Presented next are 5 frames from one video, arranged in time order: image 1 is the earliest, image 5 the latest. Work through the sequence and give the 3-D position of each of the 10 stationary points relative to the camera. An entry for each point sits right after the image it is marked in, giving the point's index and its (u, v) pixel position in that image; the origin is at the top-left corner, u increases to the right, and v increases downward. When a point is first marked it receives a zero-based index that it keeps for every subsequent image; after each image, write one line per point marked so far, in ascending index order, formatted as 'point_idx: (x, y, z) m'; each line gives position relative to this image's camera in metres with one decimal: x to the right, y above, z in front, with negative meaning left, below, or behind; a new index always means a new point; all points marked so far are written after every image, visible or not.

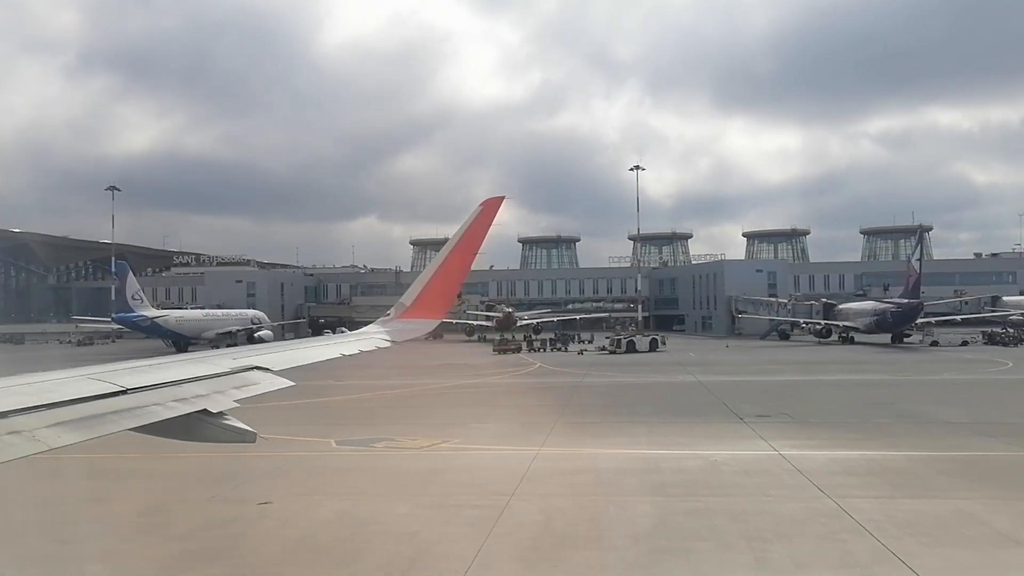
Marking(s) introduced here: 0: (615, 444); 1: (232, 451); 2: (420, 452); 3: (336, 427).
0: (+2.3, -3.5, +15.8) m
1: (-6.1, -3.6, +15.7) m
2: (-1.8, -3.5, +14.9) m
3: (-4.6, -3.7, +19.0) m
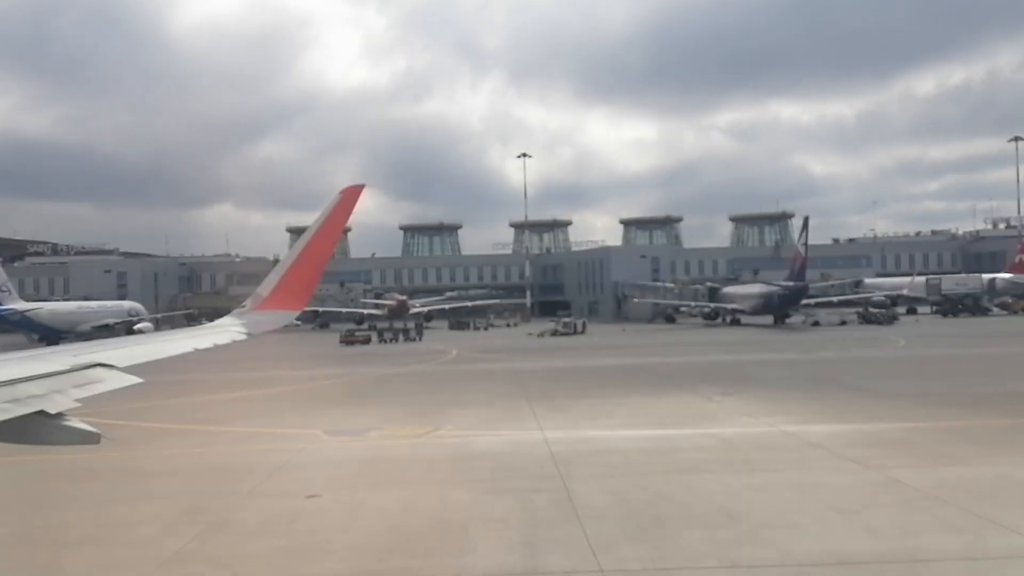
0: (+2.2, -3.1, +16.0) m
1: (-6.0, -3.3, +14.2) m
2: (-1.7, -3.1, +14.3) m
3: (-5.2, -3.3, +17.8) m
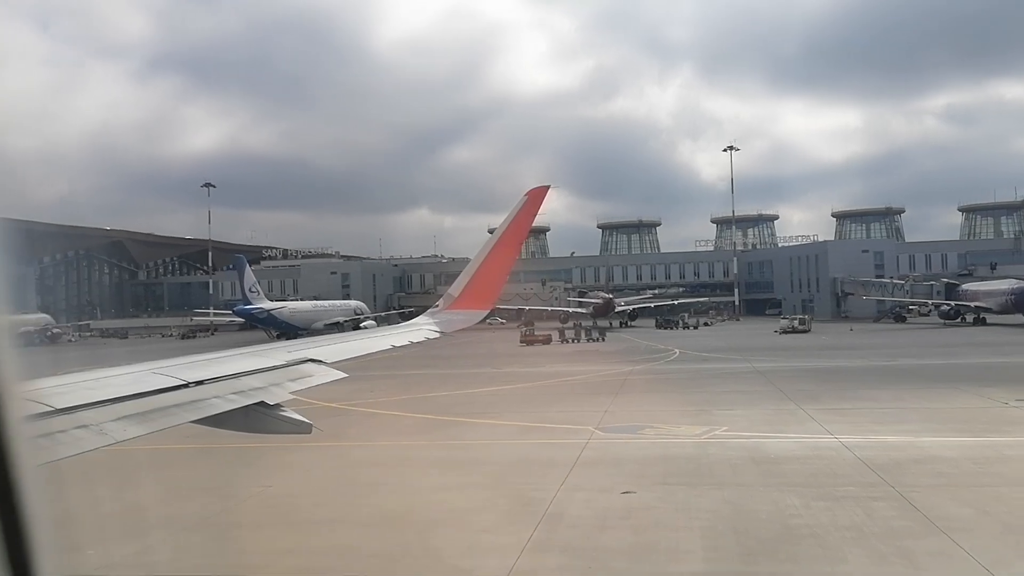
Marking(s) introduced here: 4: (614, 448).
0: (+8.2, -3.0, +14.7) m
1: (-0.2, -3.3, +15.1) m
2: (+4.0, -3.0, +14.1) m
3: (+1.5, -3.3, +18.3) m
4: (+2.0, -3.1, +13.7) m
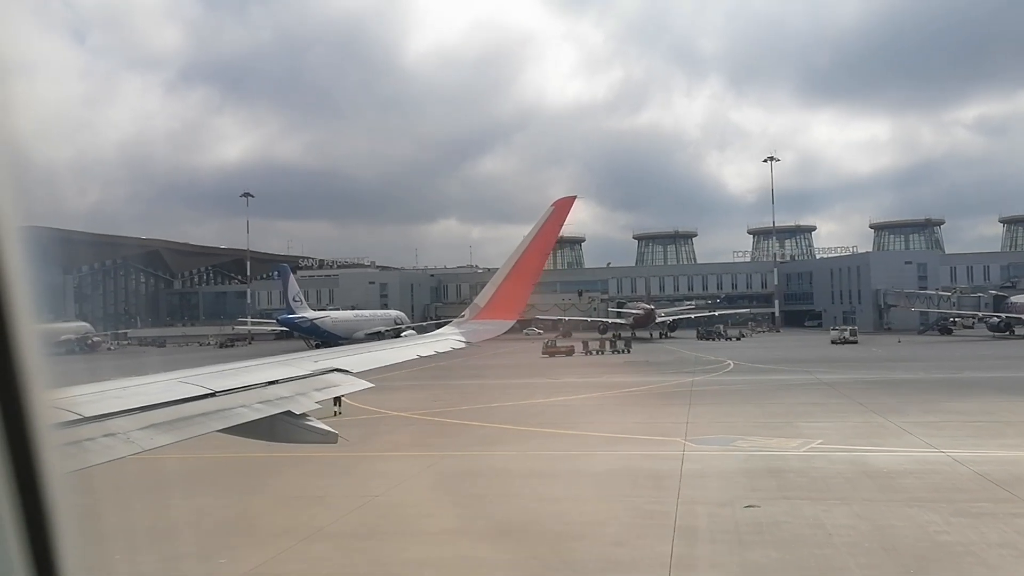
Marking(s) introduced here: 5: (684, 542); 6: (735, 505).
0: (+10.1, -3.2, +14.3) m
1: (+1.7, -3.5, +14.9) m
2: (+5.9, -3.2, +13.8) m
3: (+3.5, -3.5, +18.1) m
4: (+3.9, -3.3, +13.4) m
5: (+2.3, -3.2, +8.9) m
6: (+3.3, -3.2, +10.4) m
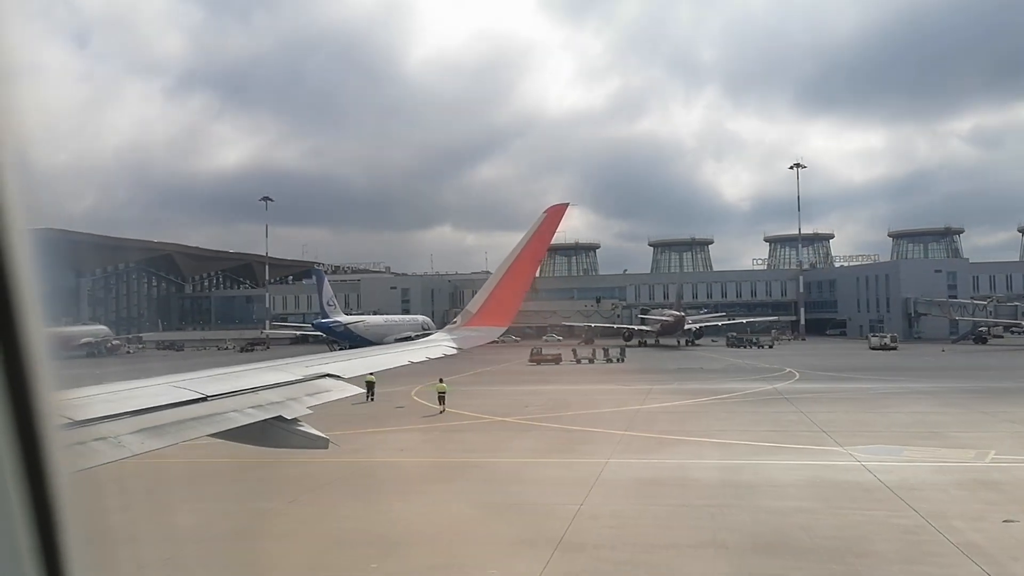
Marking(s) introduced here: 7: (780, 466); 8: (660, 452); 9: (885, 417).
0: (+13.3, -3.3, +13.7) m
1: (+5.0, -3.5, +14.2) m
2: (+9.2, -3.3, +13.2) m
3: (+6.7, -3.6, +17.4) m
4: (+7.1, -3.3, +12.7) m
5: (+5.6, -3.2, +8.2) m
6: (+6.6, -3.2, +9.7) m
7: (+5.1, -3.4, +13.6) m
8: (+3.3, -3.7, +15.6) m
9: (+10.0, -3.5, +19.0) m
